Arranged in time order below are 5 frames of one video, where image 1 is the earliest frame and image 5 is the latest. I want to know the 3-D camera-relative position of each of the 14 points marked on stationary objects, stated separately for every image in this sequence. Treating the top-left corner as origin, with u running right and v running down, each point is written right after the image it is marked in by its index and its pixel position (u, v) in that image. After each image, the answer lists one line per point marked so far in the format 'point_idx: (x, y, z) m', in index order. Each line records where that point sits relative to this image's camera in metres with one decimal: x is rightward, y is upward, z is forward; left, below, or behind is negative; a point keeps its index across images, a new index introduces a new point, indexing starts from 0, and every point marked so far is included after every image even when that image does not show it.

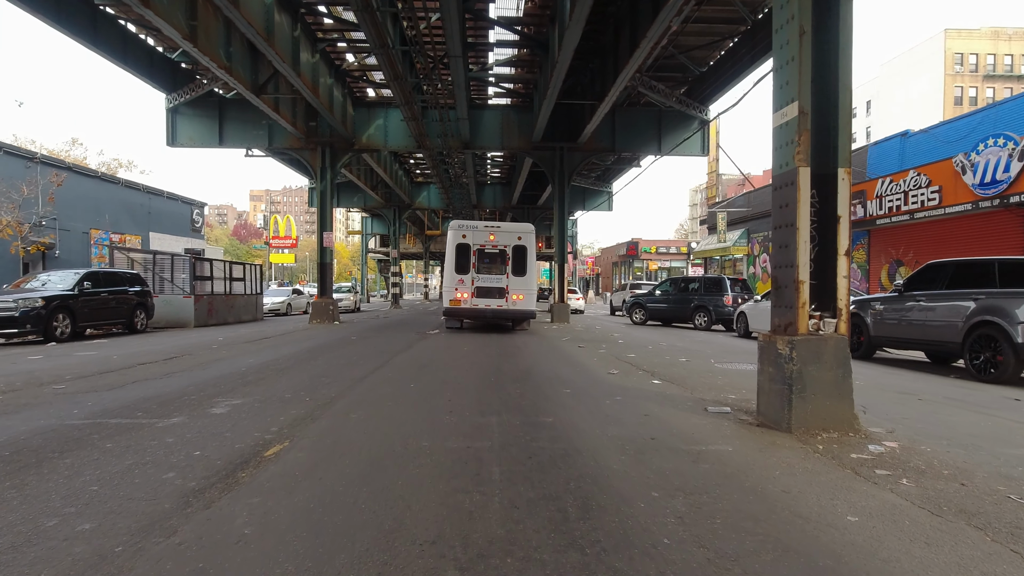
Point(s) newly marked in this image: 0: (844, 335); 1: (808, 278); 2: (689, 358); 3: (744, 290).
0: (+2.8, -0.4, +4.8) m
1: (+2.5, +0.1, +4.9) m
2: (+3.2, -1.3, +10.5) m
3: (+7.1, -0.1, +17.9) m
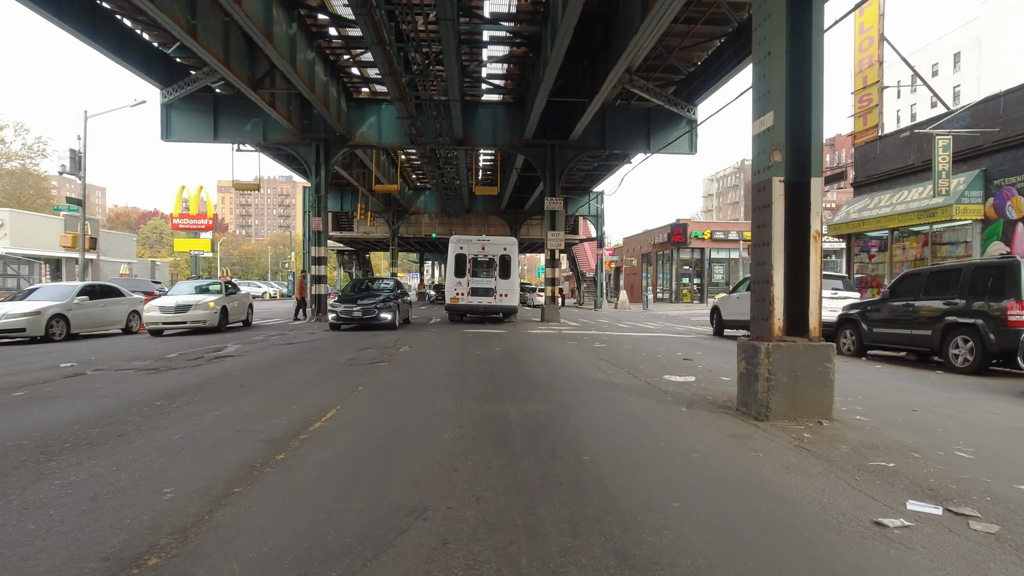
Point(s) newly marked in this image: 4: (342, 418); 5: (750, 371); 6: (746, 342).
0: (+2.8, -0.4, +5.3) m
1: (+2.5, +0.1, +5.3) m
2: (+3.1, -1.3, +11.0) m
3: (+6.9, 0.0, +18.5) m
4: (-1.5, -1.2, +5.3) m
5: (+2.2, -0.8, +5.4) m
6: (+2.2, -0.5, +5.6) m
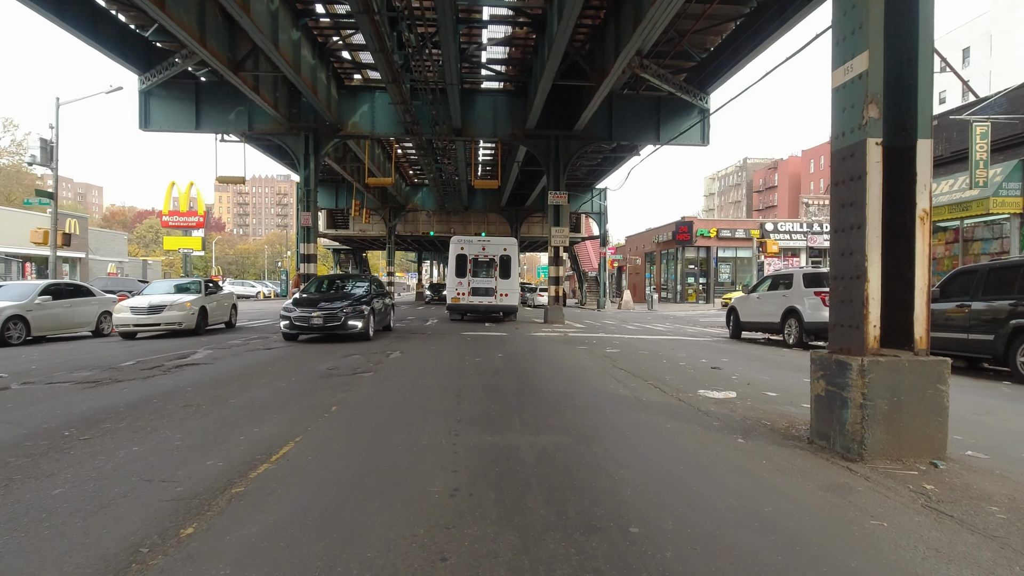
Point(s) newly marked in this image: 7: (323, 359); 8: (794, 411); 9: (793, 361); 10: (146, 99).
0: (+2.8, -0.4, +4.0) m
1: (+2.5, +0.1, +4.0) m
2: (+3.1, -1.3, +9.7) m
3: (+6.9, +0.1, +17.2) m
4: (-1.5, -1.2, +4.0) m
5: (+2.3, -0.7, +4.1) m
6: (+2.3, -0.5, +4.3) m
7: (-3.1, -1.2, +9.7) m
8: (+2.8, -1.2, +5.8) m
9: (+5.1, -1.3, +10.7) m
10: (-12.2, +6.3, +19.5) m
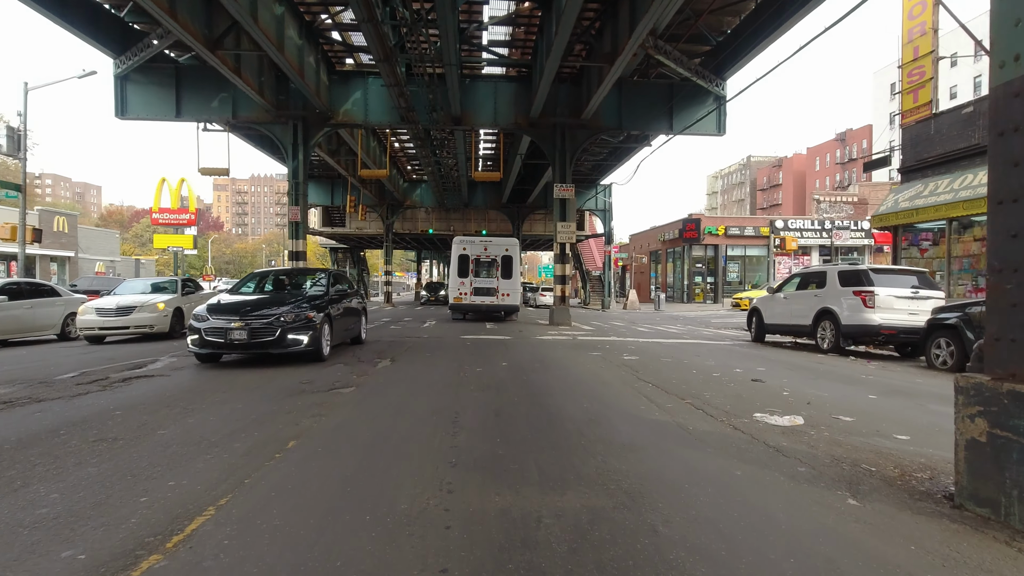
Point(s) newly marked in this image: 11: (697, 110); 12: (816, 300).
0: (+2.9, -0.4, +2.7) m
1: (+2.6, +0.1, +2.7) m
2: (+3.2, -1.2, +8.4) m
3: (+7.0, +0.1, +15.8) m
4: (-1.4, -1.1, +2.7) m
5: (+2.4, -0.7, +2.8) m
6: (+2.4, -0.5, +2.9) m
7: (-3.0, -1.2, +8.4) m
8: (+2.9, -1.2, +4.5) m
9: (+5.2, -1.3, +9.3) m
10: (-12.1, +6.3, +18.2) m
11: (+6.3, +6.1, +19.8) m
12: (+6.8, -0.3, +13.1) m
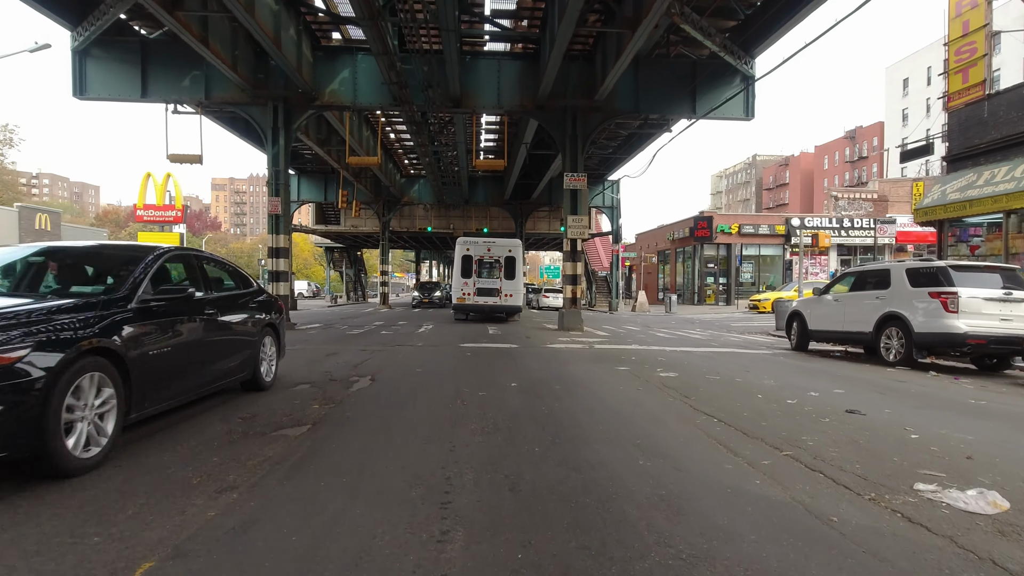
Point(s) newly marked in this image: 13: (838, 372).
0: (+3.1, -0.4, +0.7) m
1: (+2.7, +0.1, +0.7) m
2: (+3.4, -1.2, +6.4) m
3: (+7.2, +0.1, +13.8) m
4: (-1.2, -1.1, +0.7) m
5: (+2.5, -0.7, +0.8) m
6: (+2.5, -0.5, +0.9) m
7: (-2.9, -1.2, +6.4) m
8: (+3.0, -1.2, +2.5) m
9: (+5.3, -1.3, +7.3) m
10: (-12.0, +6.3, +16.2) m
11: (+6.4, +6.0, +17.8) m
12: (+7.0, -0.3, +11.1) m
13: (+5.2, -1.3, +9.3) m
